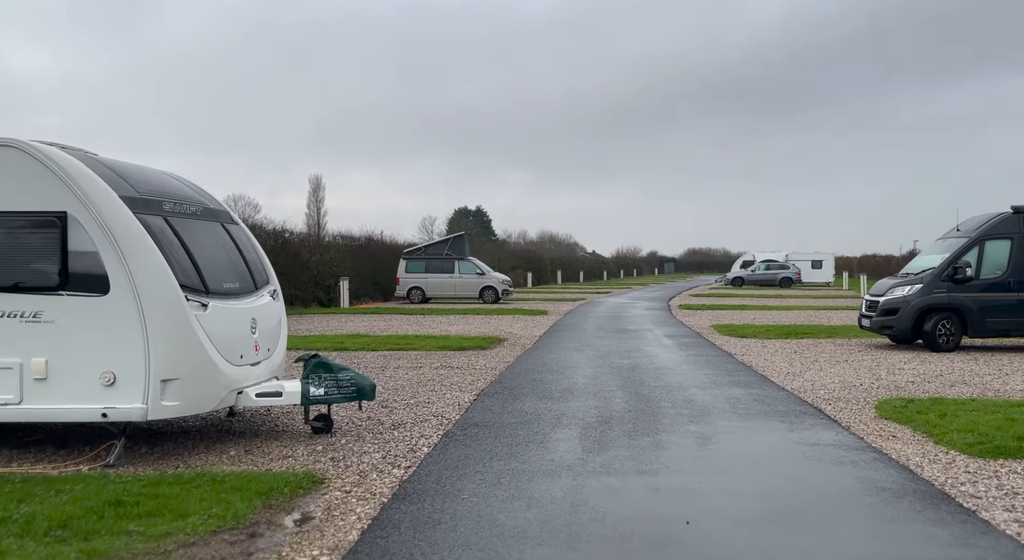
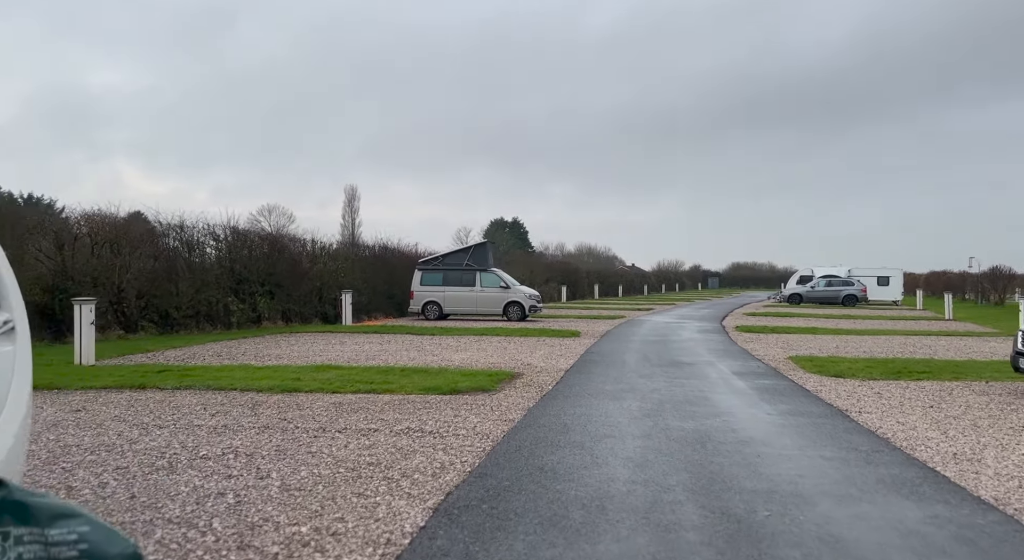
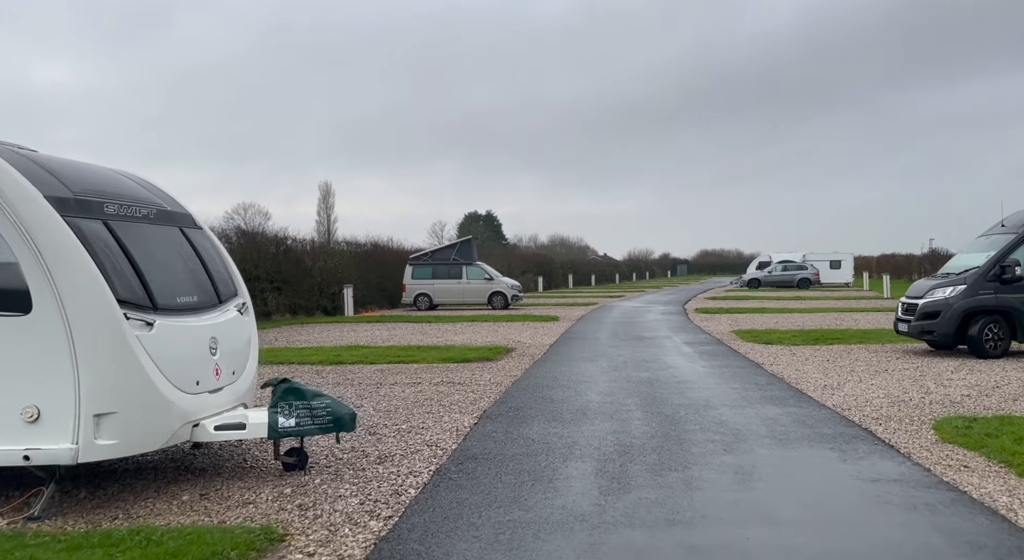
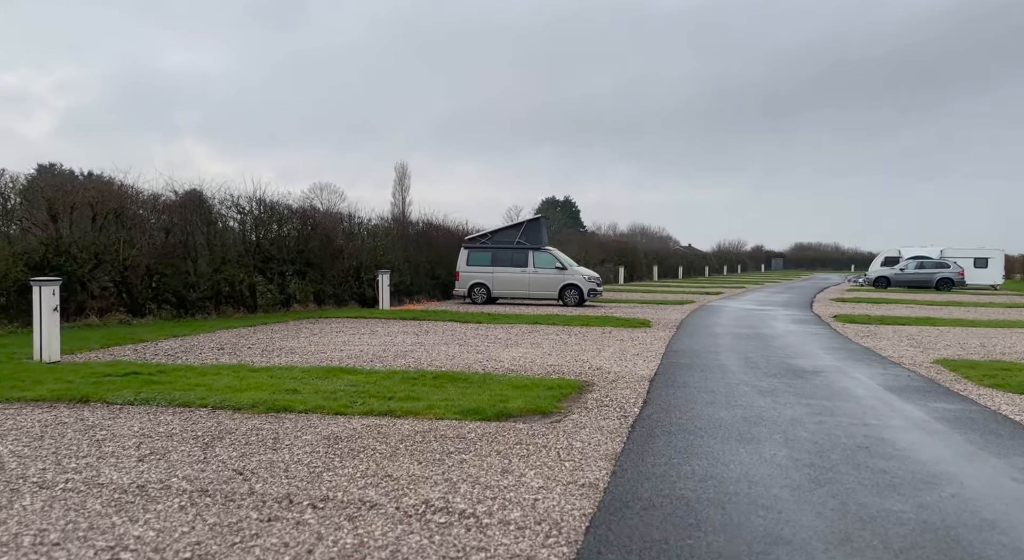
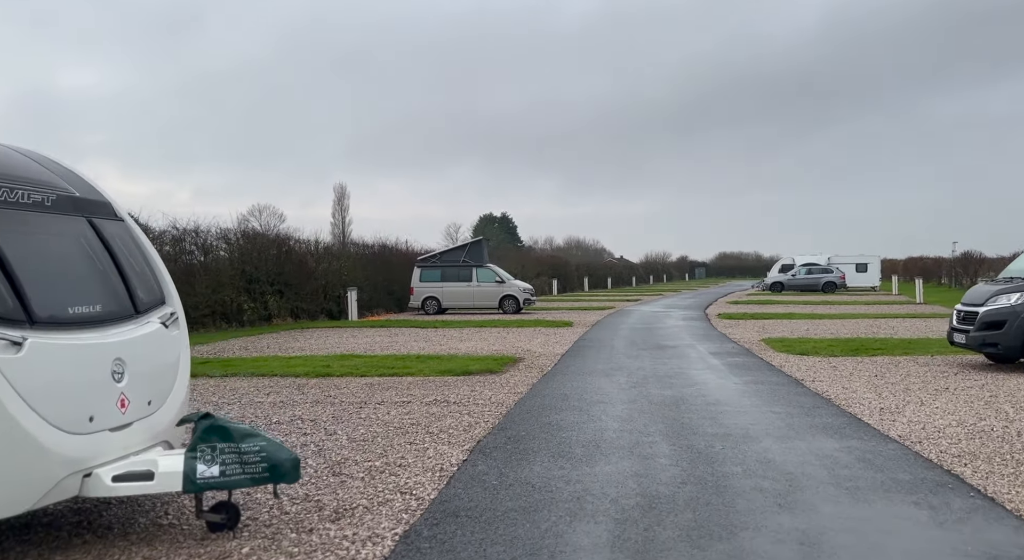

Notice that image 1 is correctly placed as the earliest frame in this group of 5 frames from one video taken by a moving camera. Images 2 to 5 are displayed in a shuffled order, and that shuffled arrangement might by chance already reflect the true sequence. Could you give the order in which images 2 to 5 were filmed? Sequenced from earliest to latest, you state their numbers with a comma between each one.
3, 5, 2, 4
